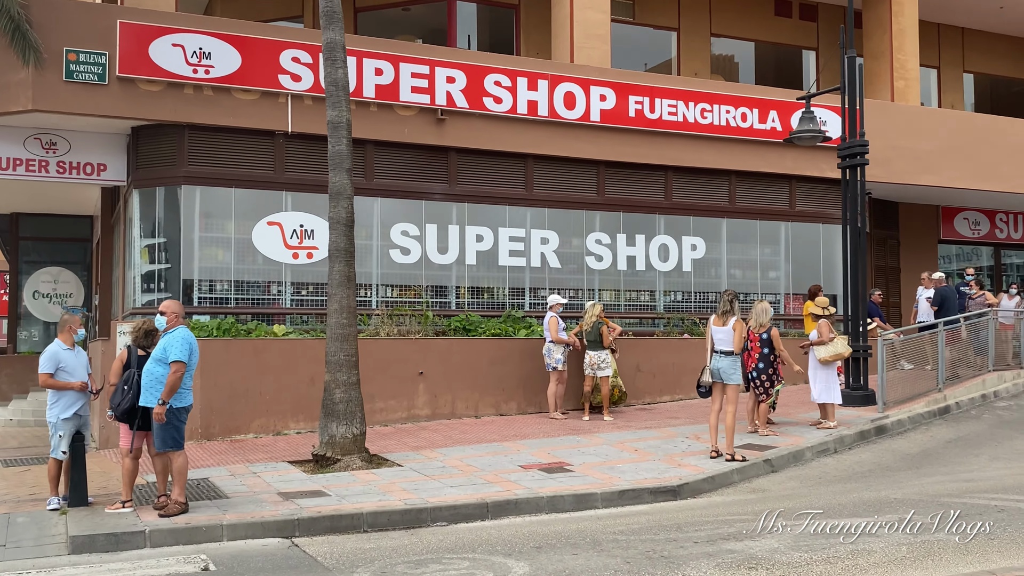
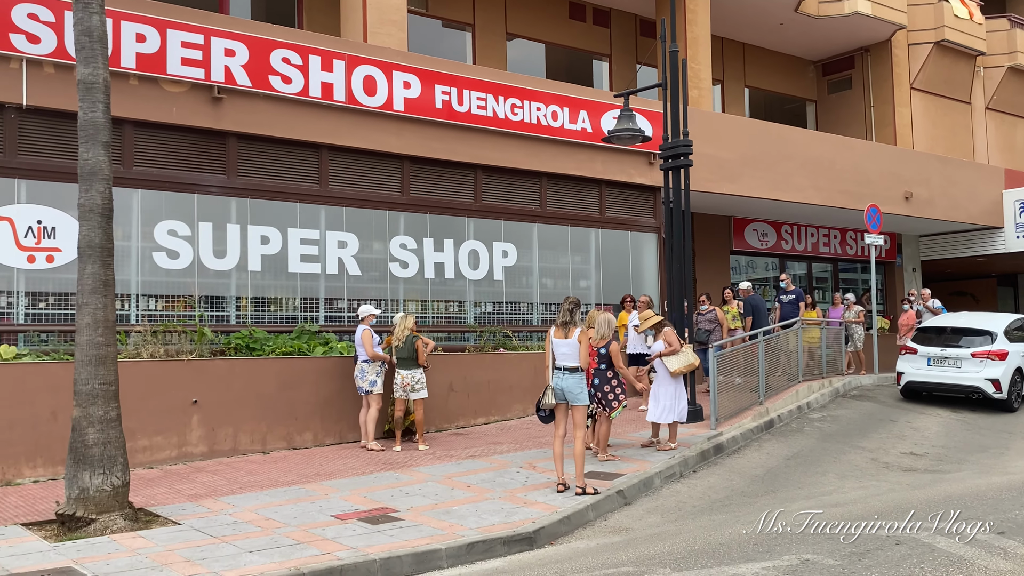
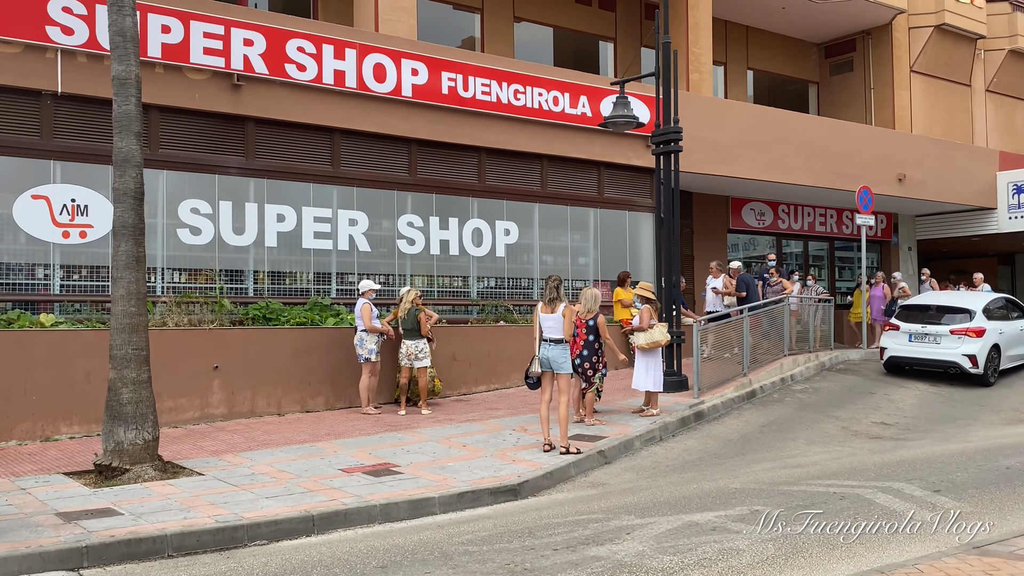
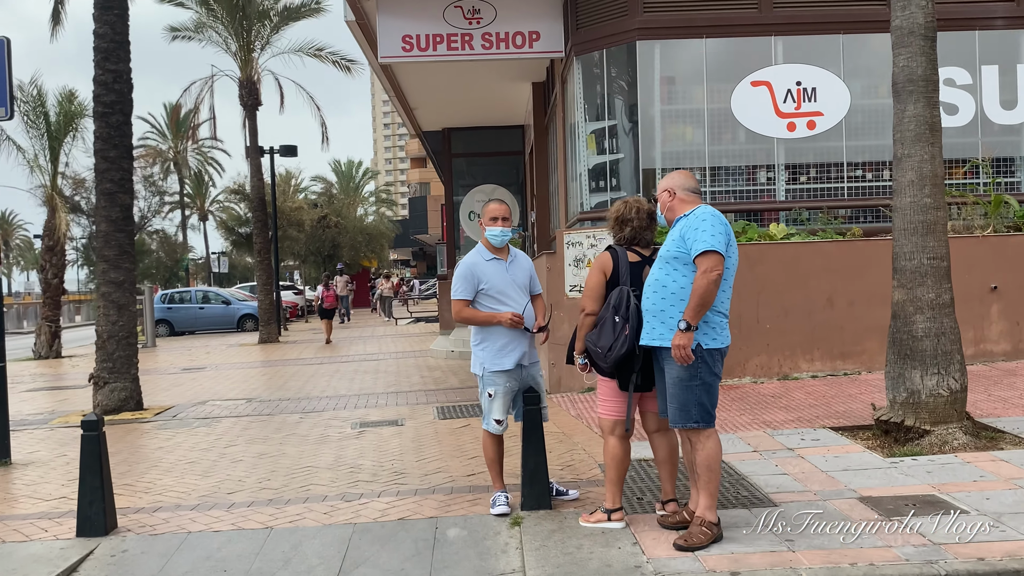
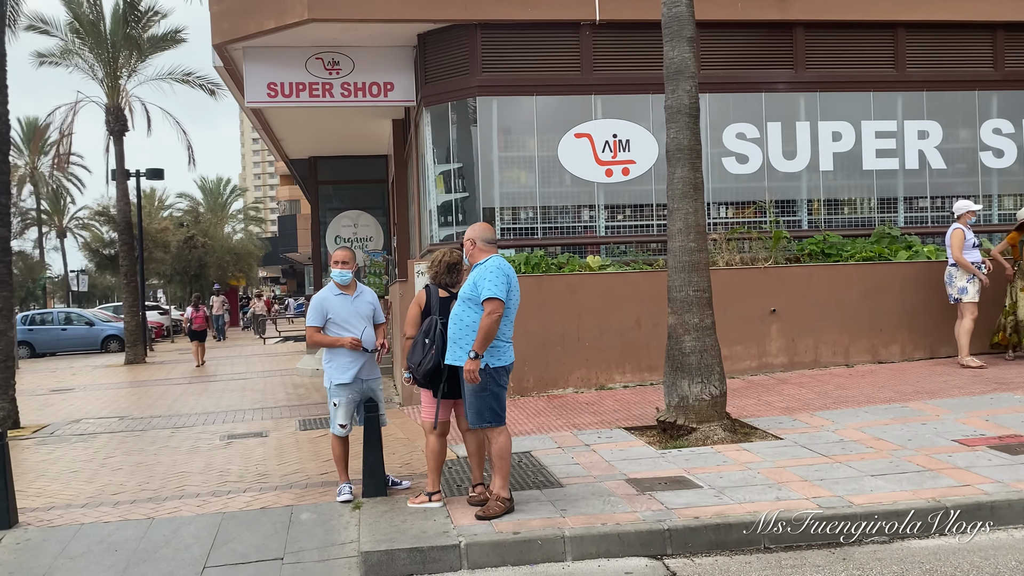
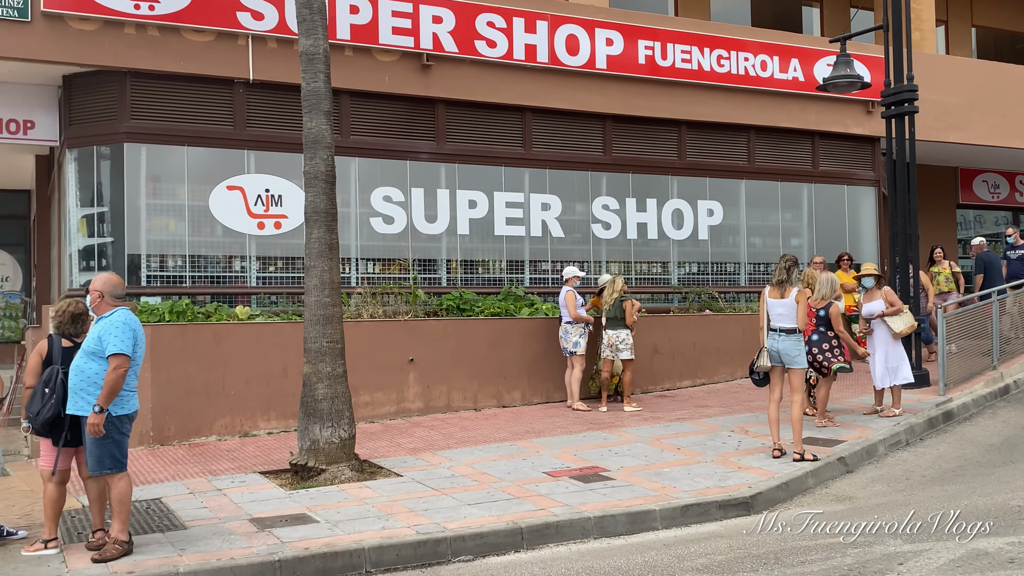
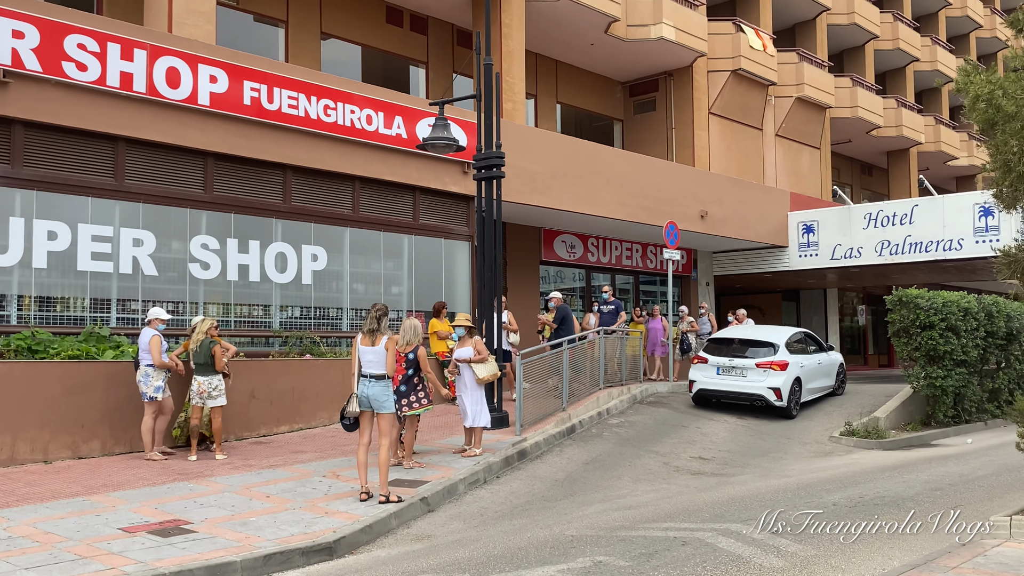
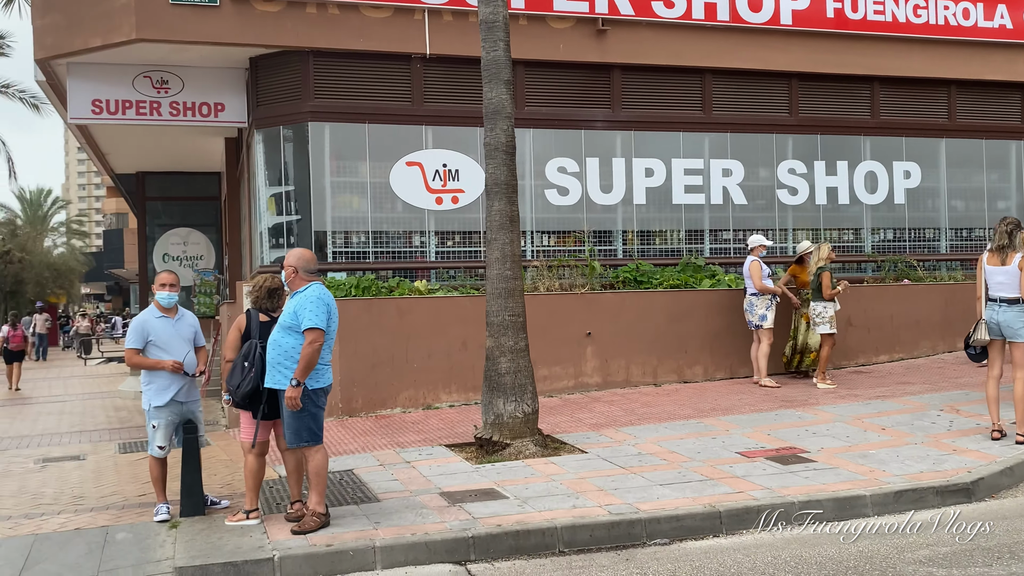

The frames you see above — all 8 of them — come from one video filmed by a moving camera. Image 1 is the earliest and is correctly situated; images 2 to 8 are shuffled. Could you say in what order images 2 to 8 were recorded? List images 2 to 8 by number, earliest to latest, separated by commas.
3, 7, 2, 6, 8, 5, 4
